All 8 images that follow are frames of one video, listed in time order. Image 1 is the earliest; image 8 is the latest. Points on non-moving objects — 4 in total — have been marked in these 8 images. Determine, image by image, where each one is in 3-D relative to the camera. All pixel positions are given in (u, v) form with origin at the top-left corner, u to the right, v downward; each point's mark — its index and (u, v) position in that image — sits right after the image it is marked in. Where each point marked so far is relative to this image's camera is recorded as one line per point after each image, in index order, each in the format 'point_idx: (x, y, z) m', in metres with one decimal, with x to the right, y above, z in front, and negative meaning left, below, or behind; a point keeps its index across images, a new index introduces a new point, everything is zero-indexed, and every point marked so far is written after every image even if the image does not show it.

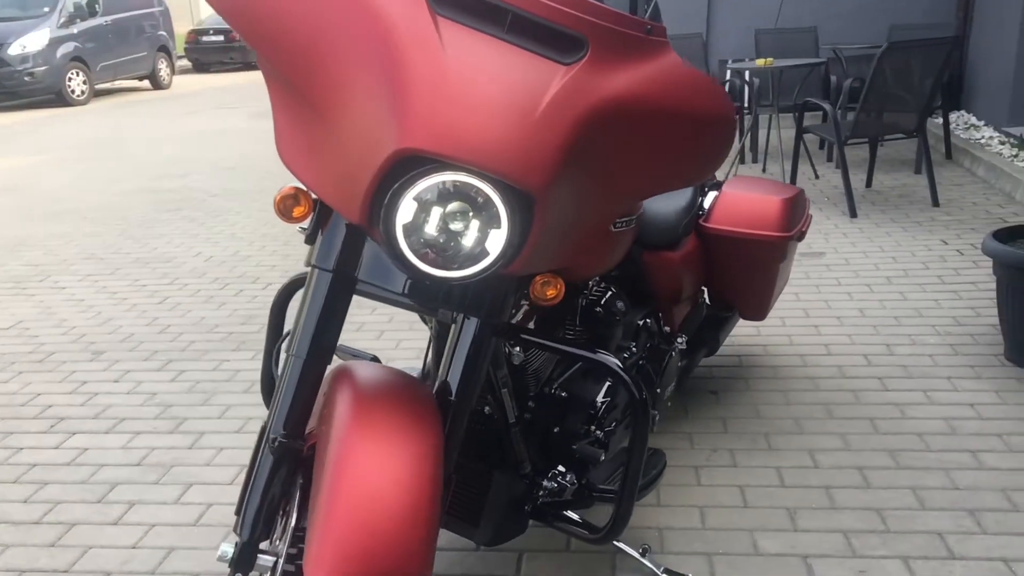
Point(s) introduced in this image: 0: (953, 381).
0: (+1.8, -0.4, +3.6) m
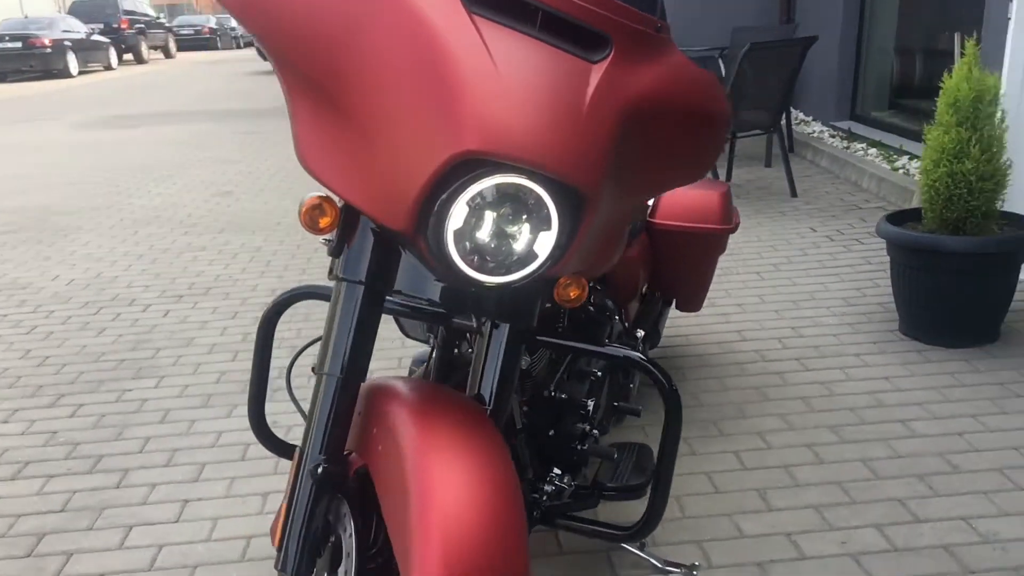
0: (+1.5, -0.3, +3.9) m
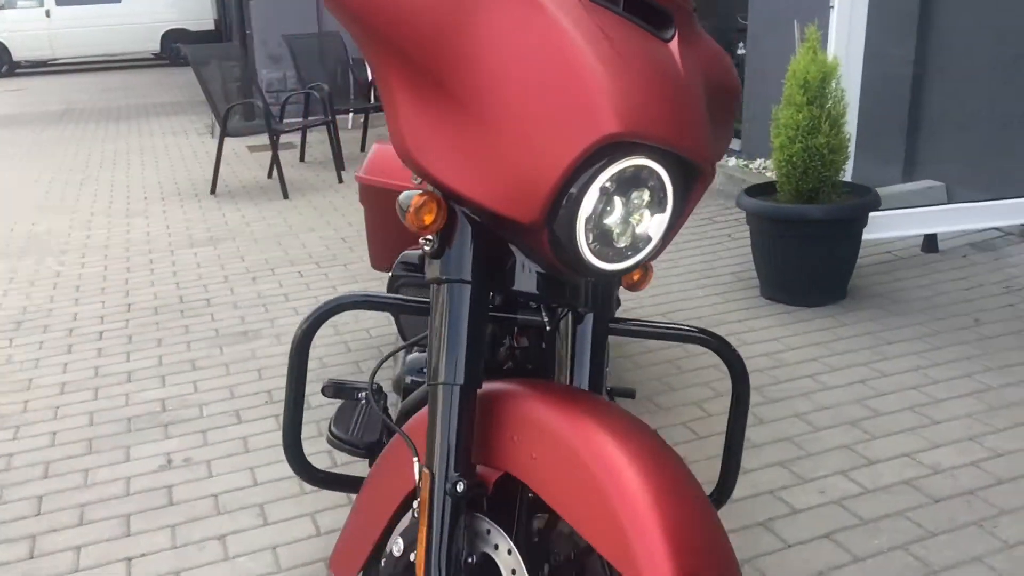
0: (+1.1, -0.2, +4.2) m
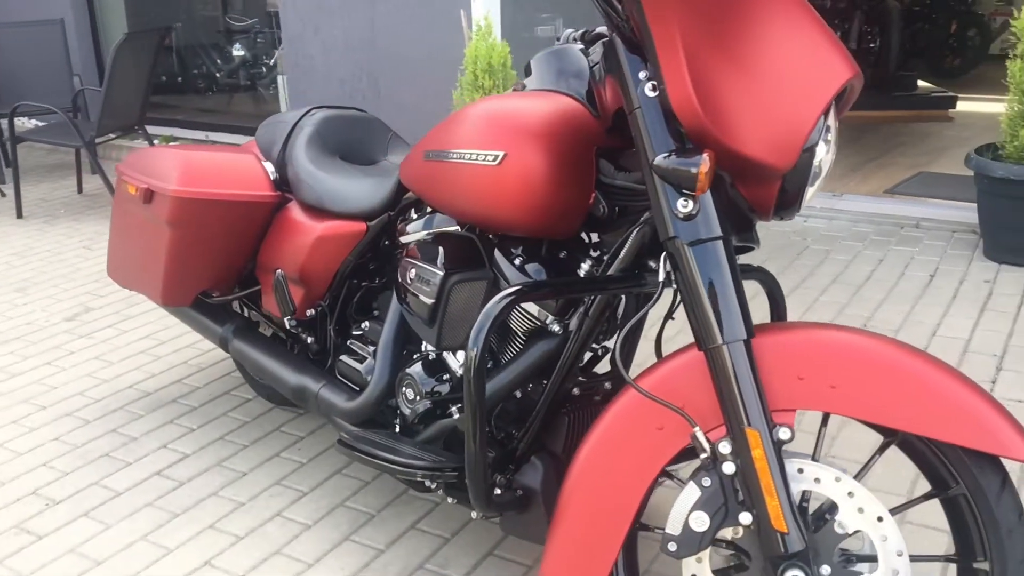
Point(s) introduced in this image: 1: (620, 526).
0: (-0.1, 0.0, +4.4) m
1: (+0.2, -0.5, +1.7) m
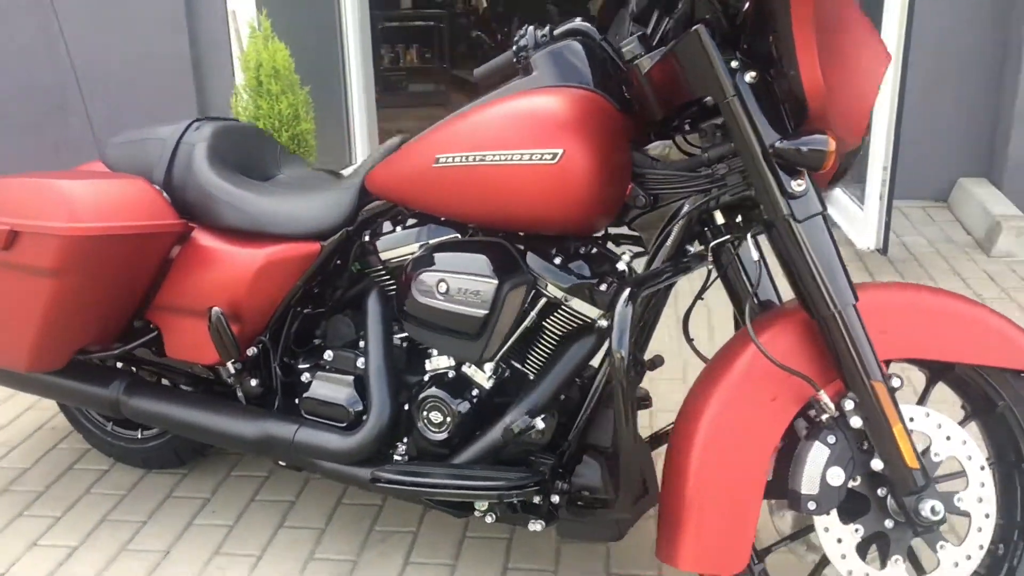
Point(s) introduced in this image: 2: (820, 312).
0: (-0.9, -0.1, +4.1) m
1: (+0.5, -0.4, +1.8) m
2: (+0.6, 0.0, +1.7) m
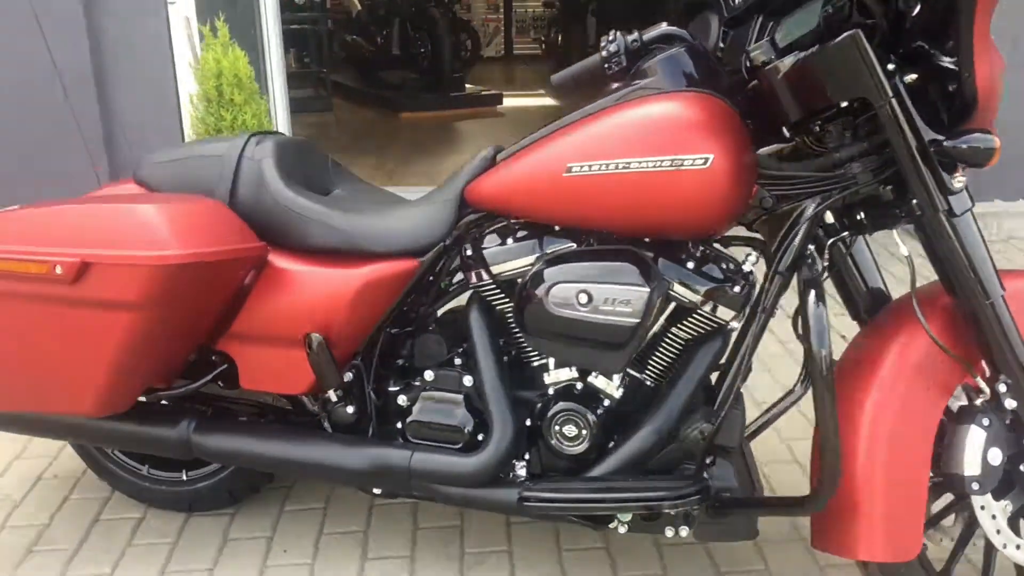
0: (-1.0, -0.2, +3.9) m
1: (+0.8, -0.4, +1.8) m
2: (+0.9, 0.0, +1.8) m
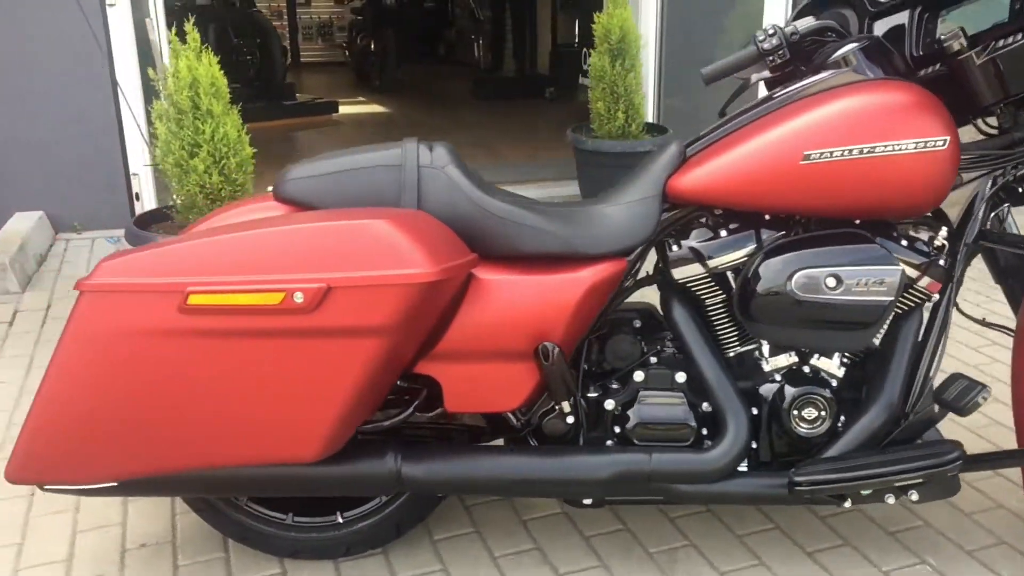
0: (-0.9, -0.3, +3.6) m
1: (+1.4, -0.3, +2.1) m
2: (+1.5, +0.1, +2.1) m
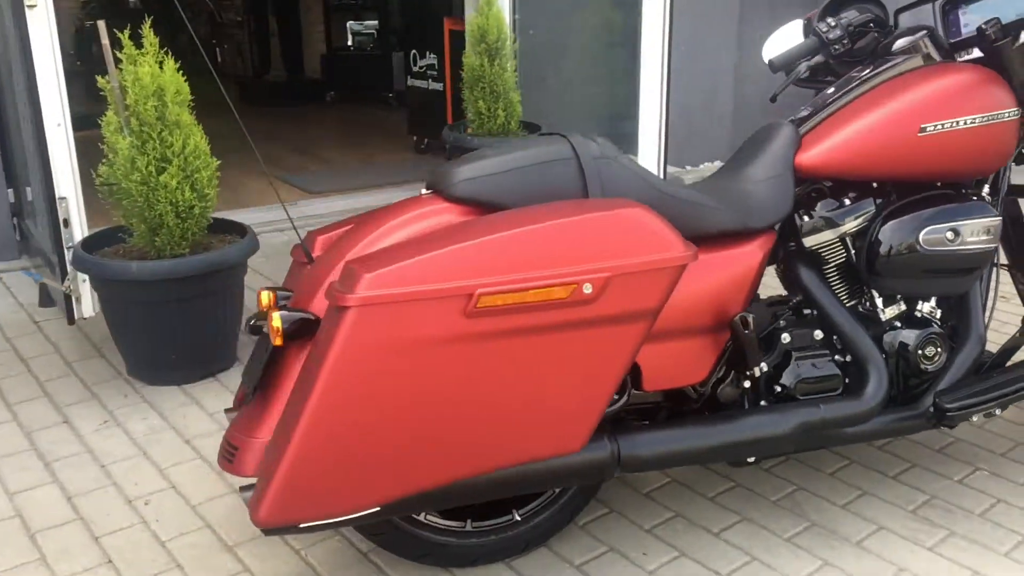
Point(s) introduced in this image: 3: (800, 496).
0: (-0.8, -0.4, +3.4) m
1: (+1.8, -0.1, +2.6) m
2: (+1.8, +0.3, +2.6) m
3: (+0.8, -0.6, +2.6) m
